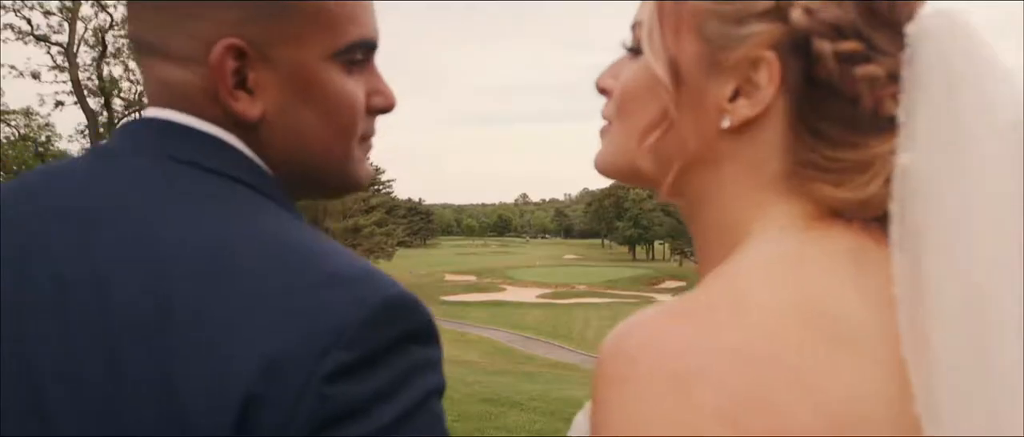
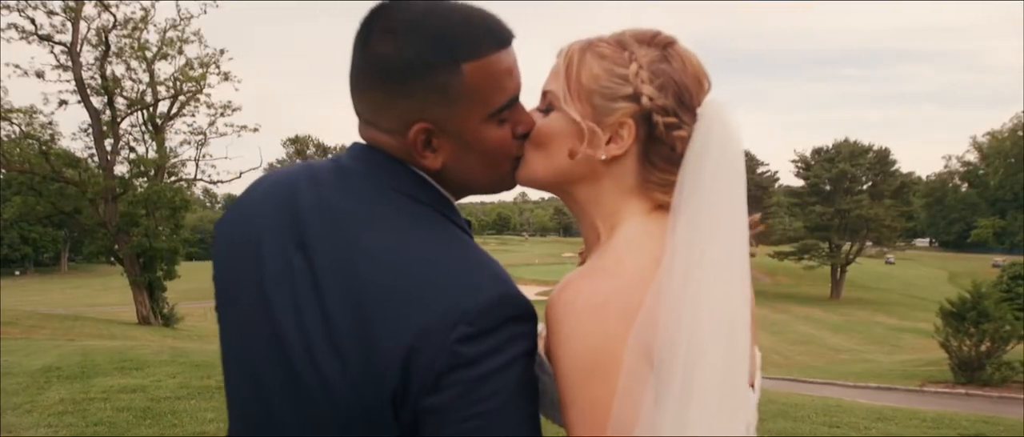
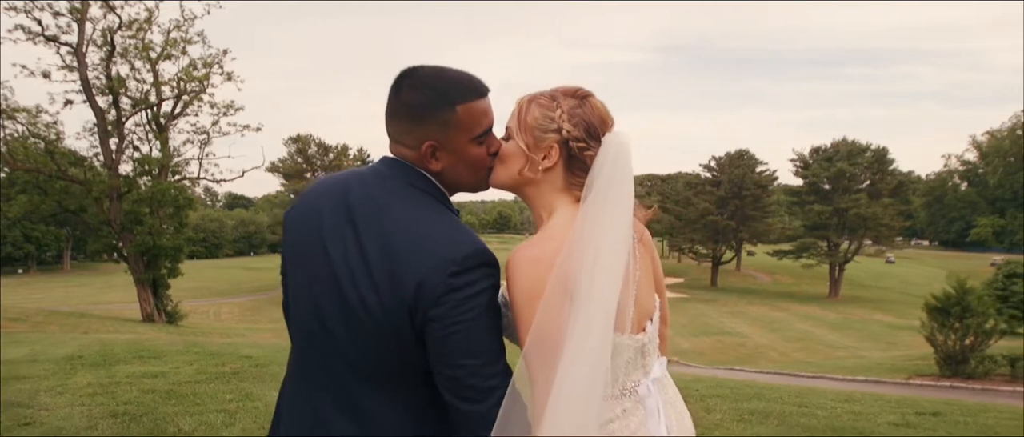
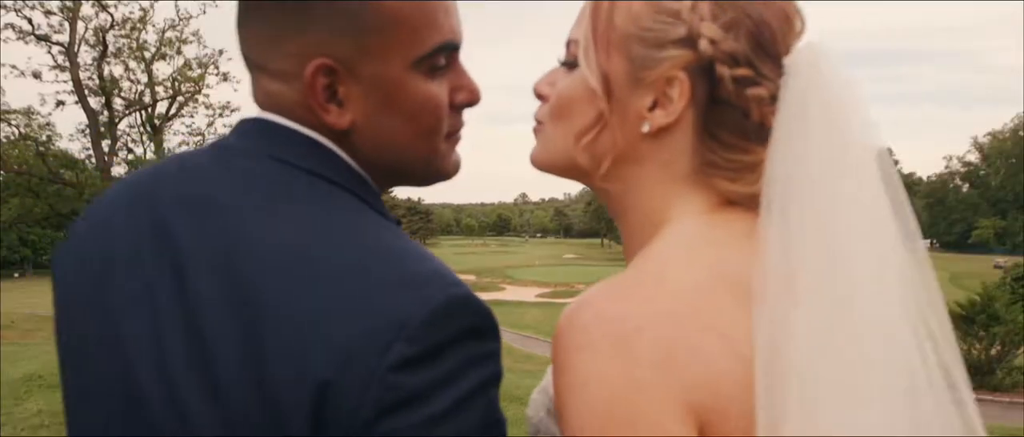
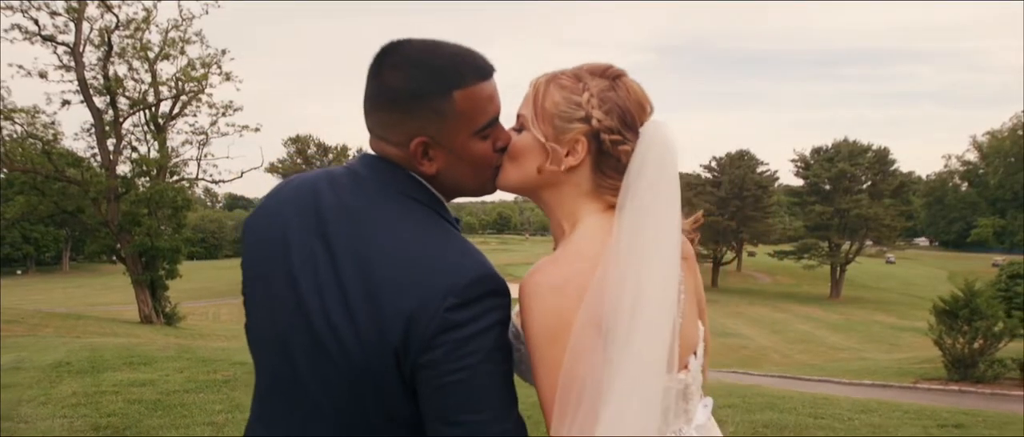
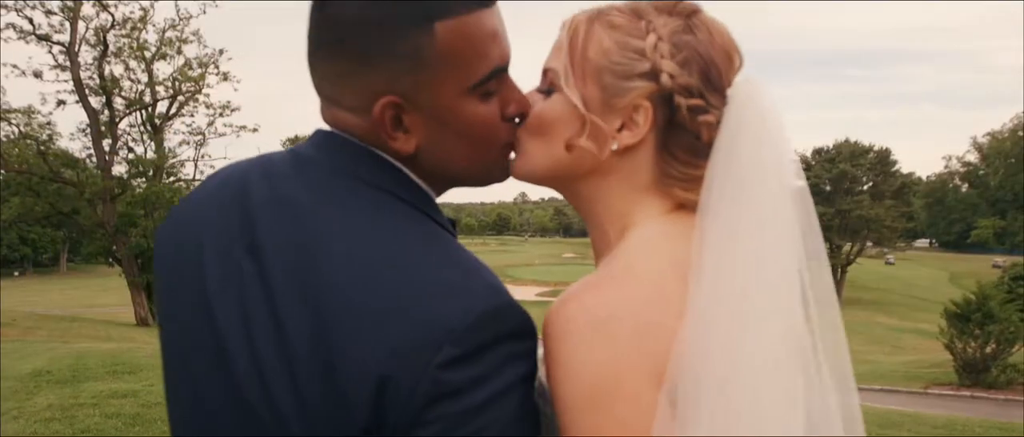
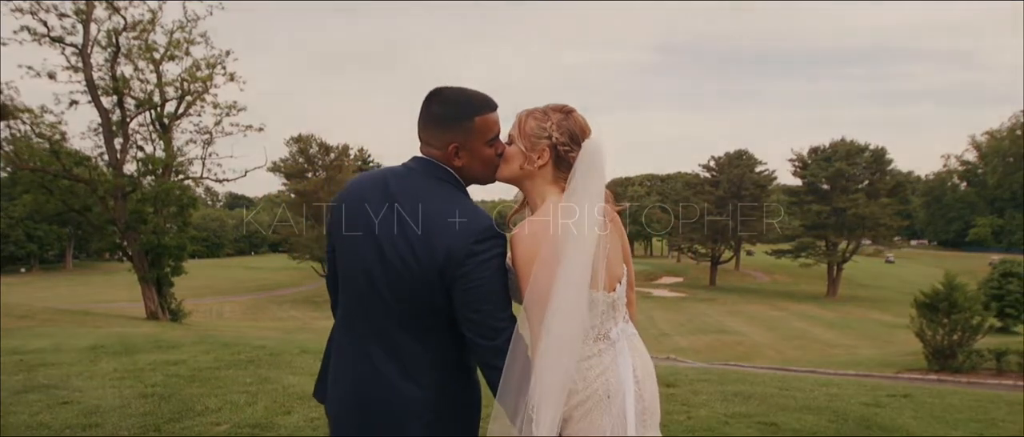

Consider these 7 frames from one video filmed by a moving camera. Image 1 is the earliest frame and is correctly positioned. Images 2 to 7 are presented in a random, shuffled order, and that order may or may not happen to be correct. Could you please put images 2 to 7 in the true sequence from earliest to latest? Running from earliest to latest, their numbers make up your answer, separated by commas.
4, 6, 2, 5, 3, 7
